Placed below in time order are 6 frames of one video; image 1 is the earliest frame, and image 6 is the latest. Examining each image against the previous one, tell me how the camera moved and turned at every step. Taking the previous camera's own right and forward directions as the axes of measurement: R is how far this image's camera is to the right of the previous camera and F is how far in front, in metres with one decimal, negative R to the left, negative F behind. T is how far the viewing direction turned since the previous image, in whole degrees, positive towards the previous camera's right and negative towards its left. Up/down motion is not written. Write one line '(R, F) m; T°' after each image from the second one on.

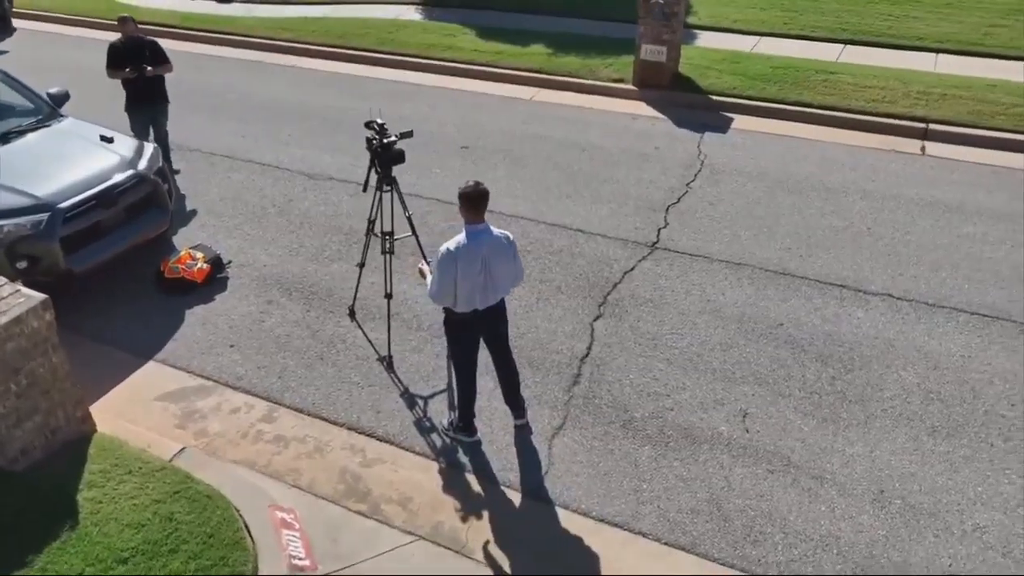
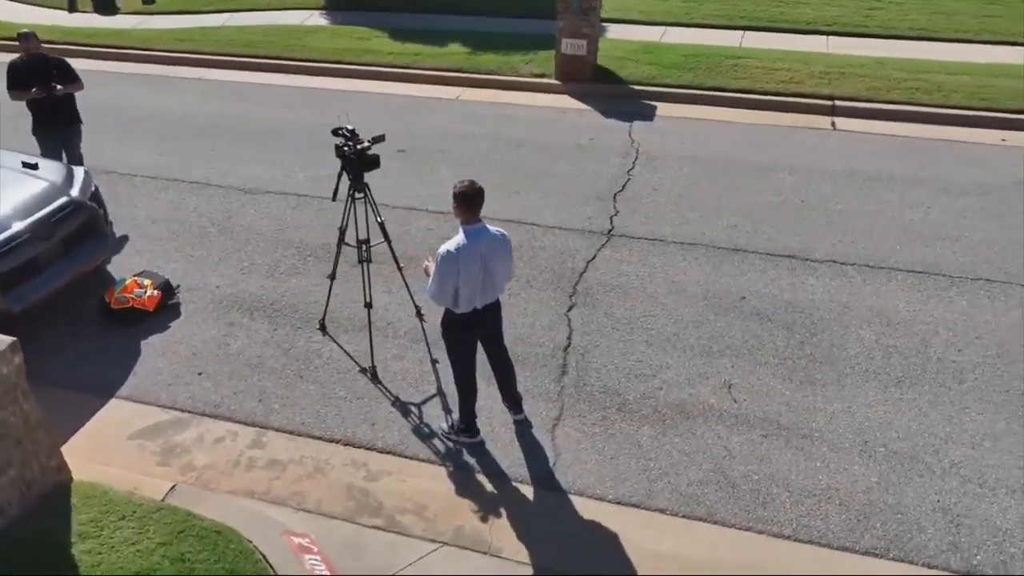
(-0.7, 0.0) m; +8°
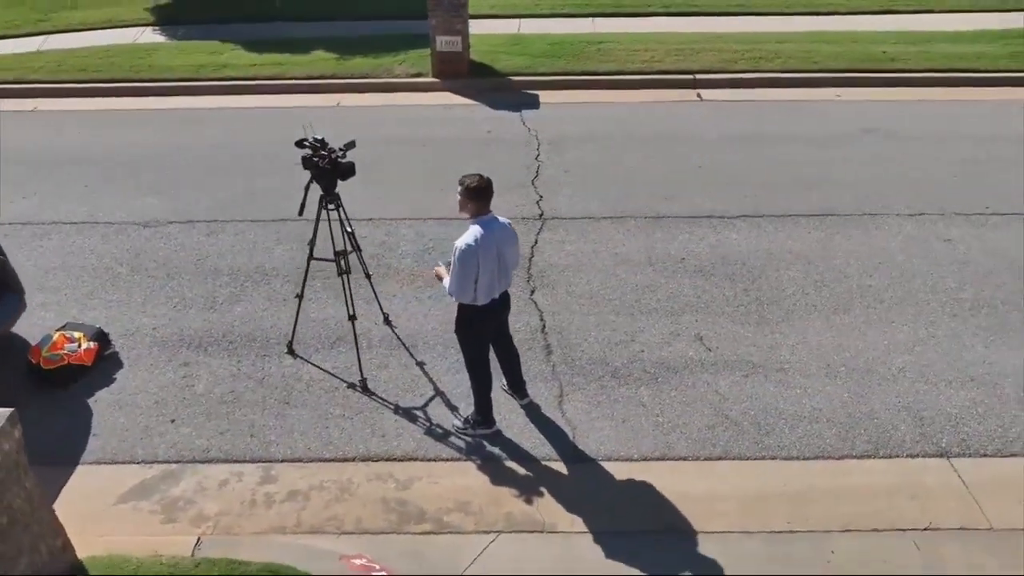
(-1.3, 0.0) m; +13°
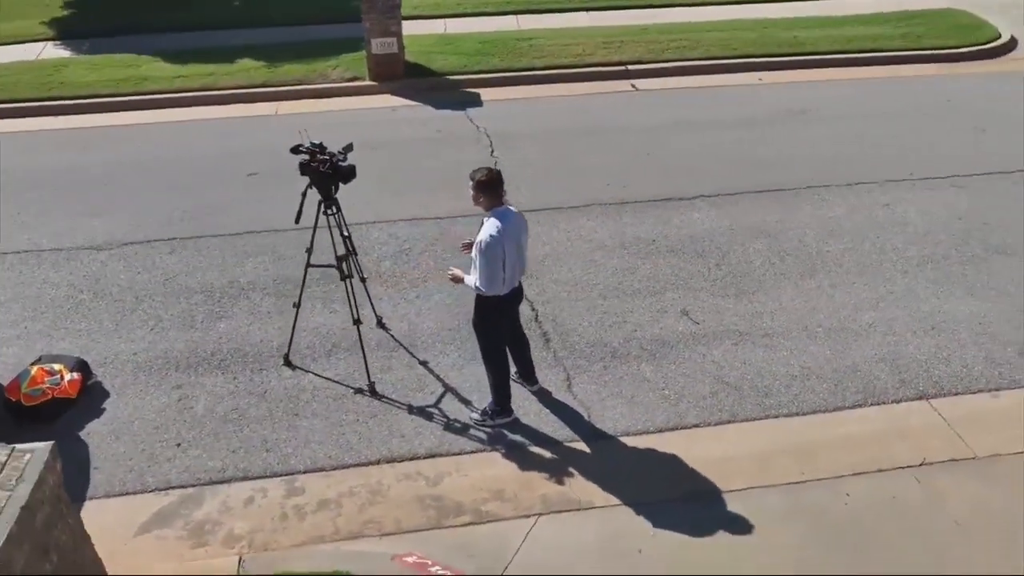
(-0.8, -0.1) m; +7°
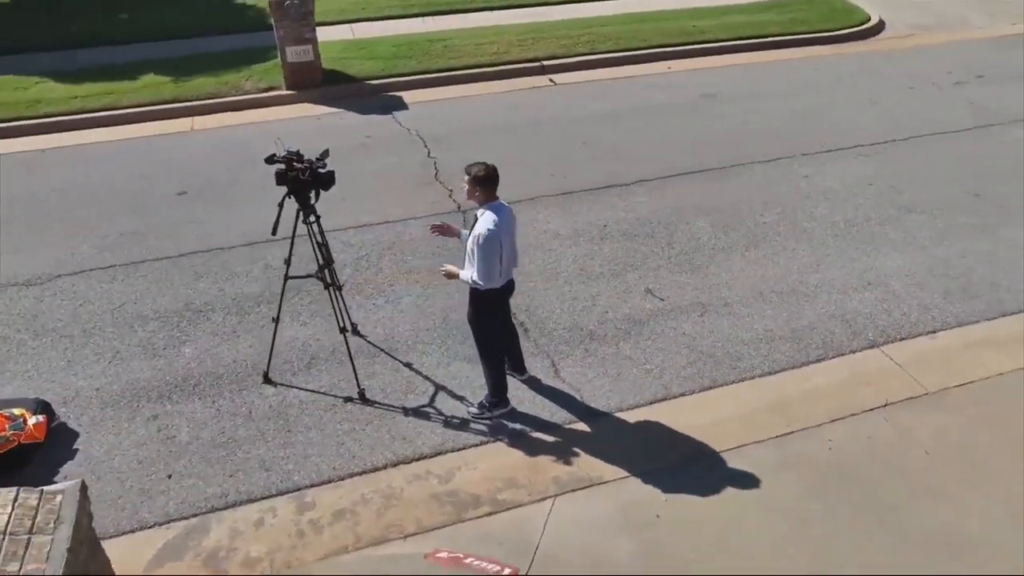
(-0.7, -0.1) m; +8°
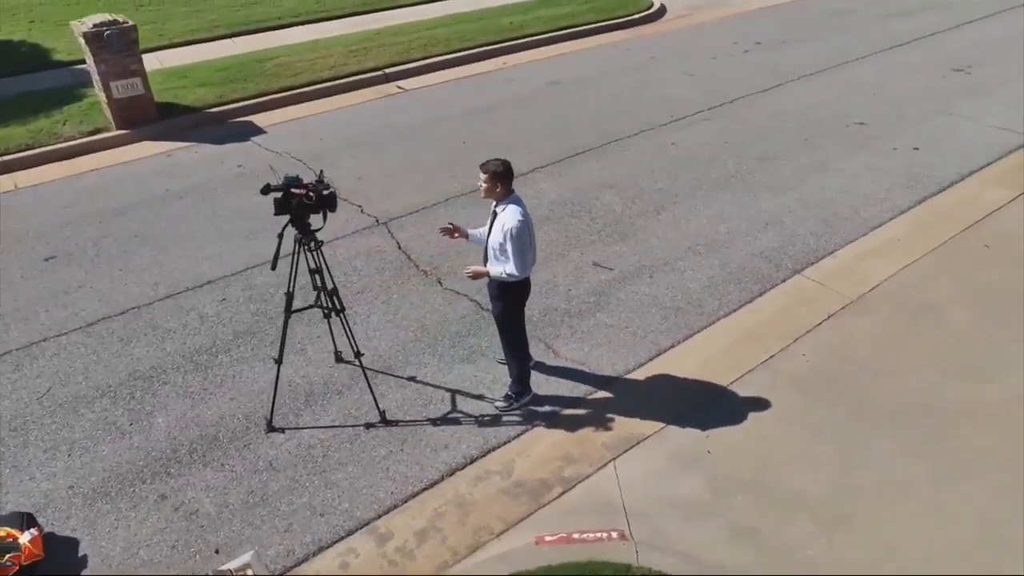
(-1.8, +0.1) m; +17°
